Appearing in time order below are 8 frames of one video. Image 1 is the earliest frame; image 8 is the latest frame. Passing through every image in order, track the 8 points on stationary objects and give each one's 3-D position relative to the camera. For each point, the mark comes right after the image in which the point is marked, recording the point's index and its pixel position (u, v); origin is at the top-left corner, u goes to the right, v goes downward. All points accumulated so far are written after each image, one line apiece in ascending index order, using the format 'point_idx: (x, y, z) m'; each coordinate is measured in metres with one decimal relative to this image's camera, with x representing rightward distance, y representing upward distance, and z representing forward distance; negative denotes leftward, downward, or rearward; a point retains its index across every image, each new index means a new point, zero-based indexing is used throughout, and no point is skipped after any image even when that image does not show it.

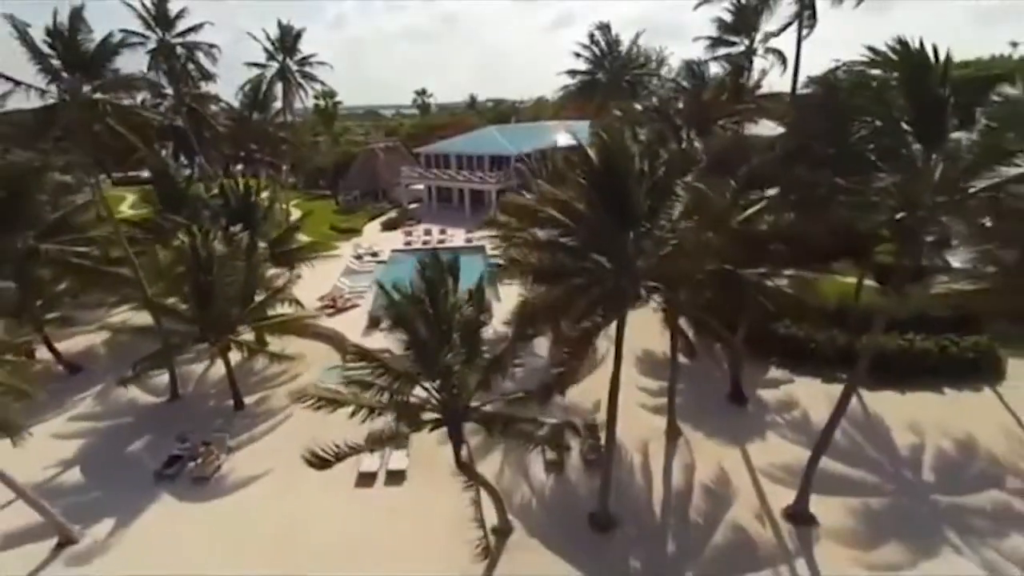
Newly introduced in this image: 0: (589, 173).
0: (+1.4, +2.4, +14.0) m
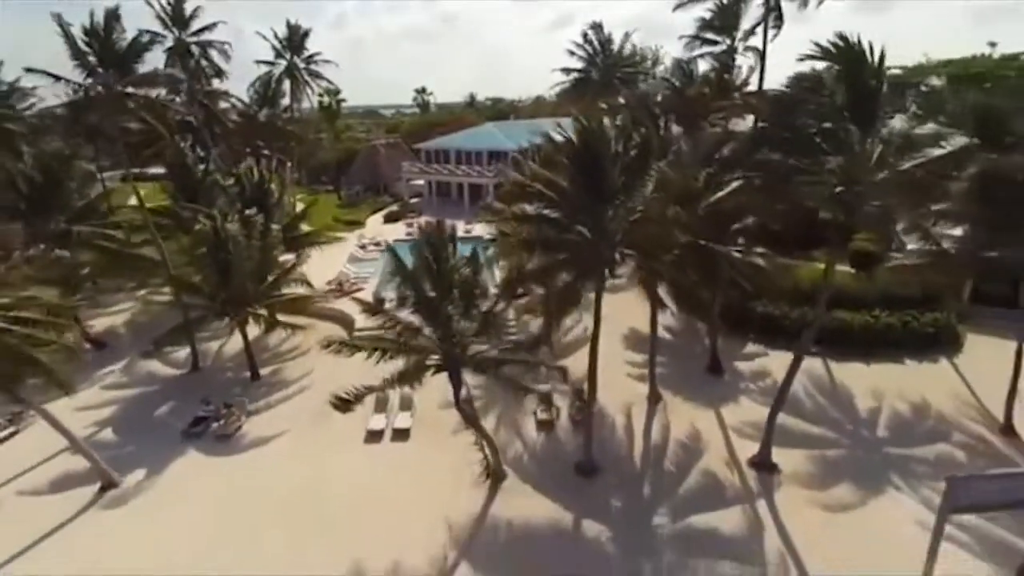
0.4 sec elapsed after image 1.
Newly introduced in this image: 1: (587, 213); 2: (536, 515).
0: (+1.3, +3.2, +16.1) m
1: (+1.7, +1.9, +16.2) m
2: (+0.6, -5.8, +17.2) m
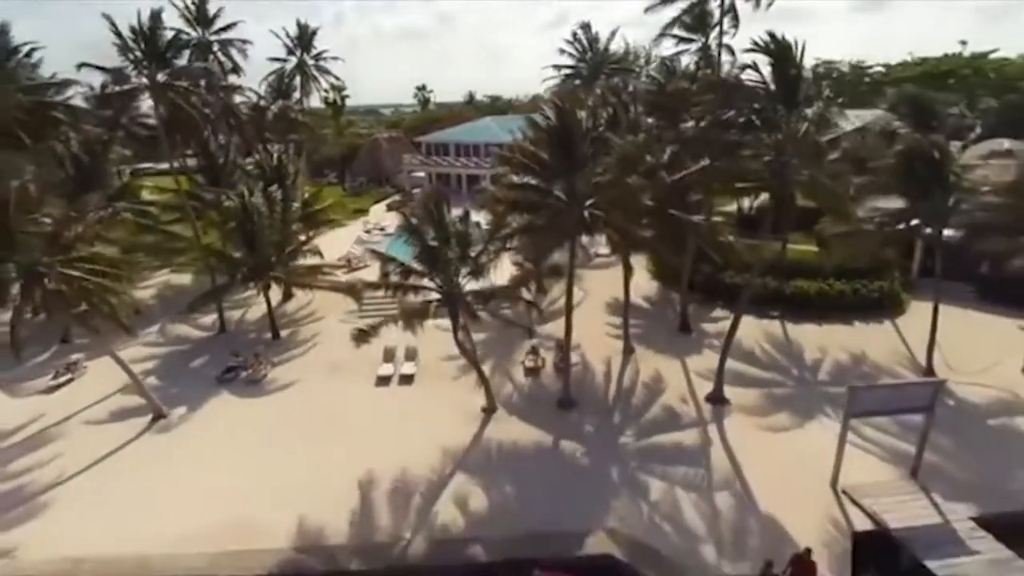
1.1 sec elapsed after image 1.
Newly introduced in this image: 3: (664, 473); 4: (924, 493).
0: (+1.0, +4.5, +19.4) m
1: (+1.4, +3.2, +19.5) m
2: (+0.3, -4.5, +20.5) m
3: (+4.3, -5.0, +18.6) m
4: (+10.4, -5.2, +17.0) m
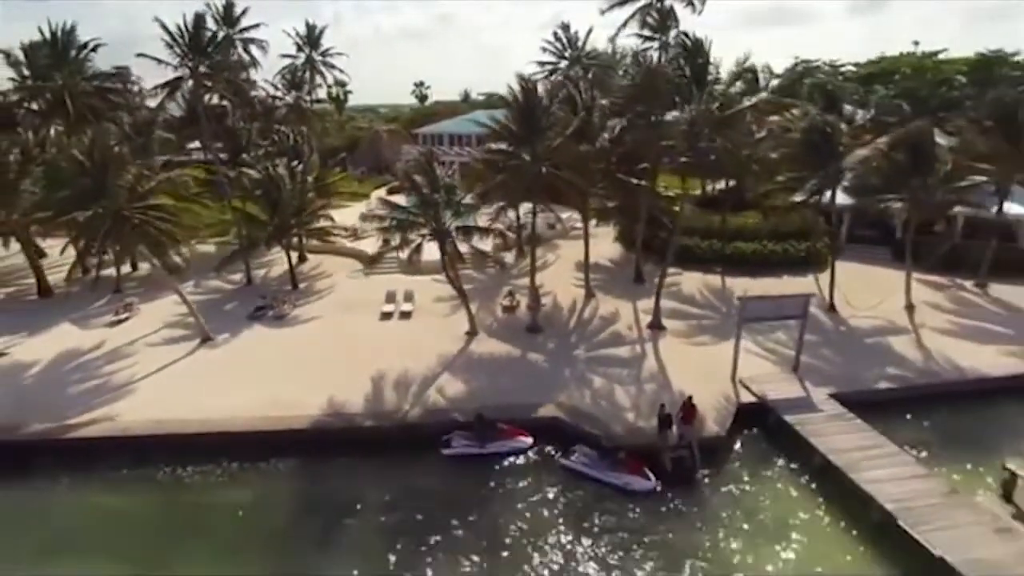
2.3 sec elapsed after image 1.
0: (+0.1, +6.6, +24.9) m
1: (+0.5, +5.4, +25.0) m
2: (-0.6, -2.3, +26.0) m
3: (+3.4, -2.9, +24.1) m
4: (+9.5, -3.0, +22.6) m
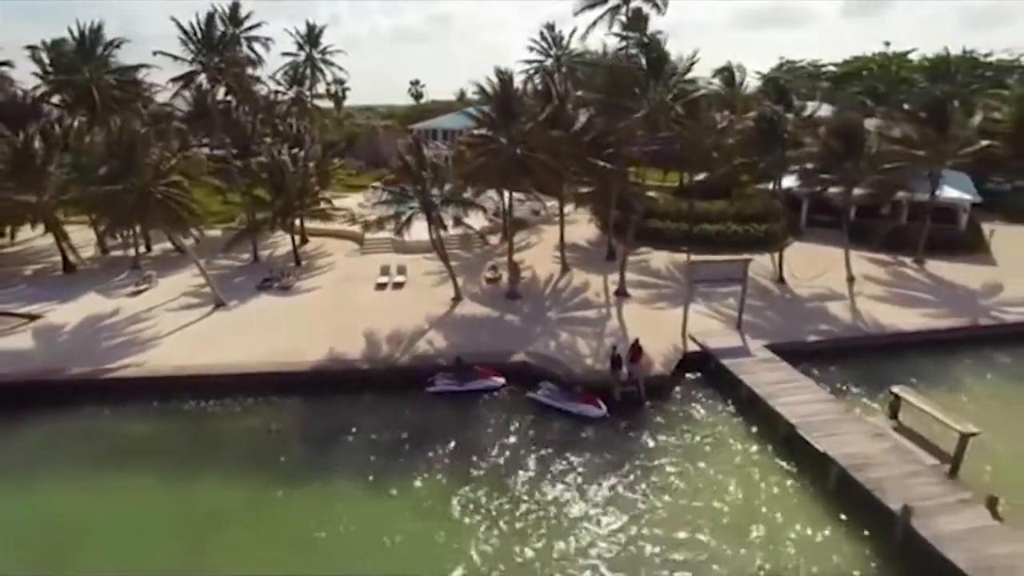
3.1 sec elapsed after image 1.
0: (-0.8, +8.0, +28.2) m
1: (-0.4, +6.7, +28.4) m
2: (-1.5, -1.0, +29.4) m
3: (+2.5, -1.6, +27.4) m
4: (+8.6, -1.7, +25.9) m
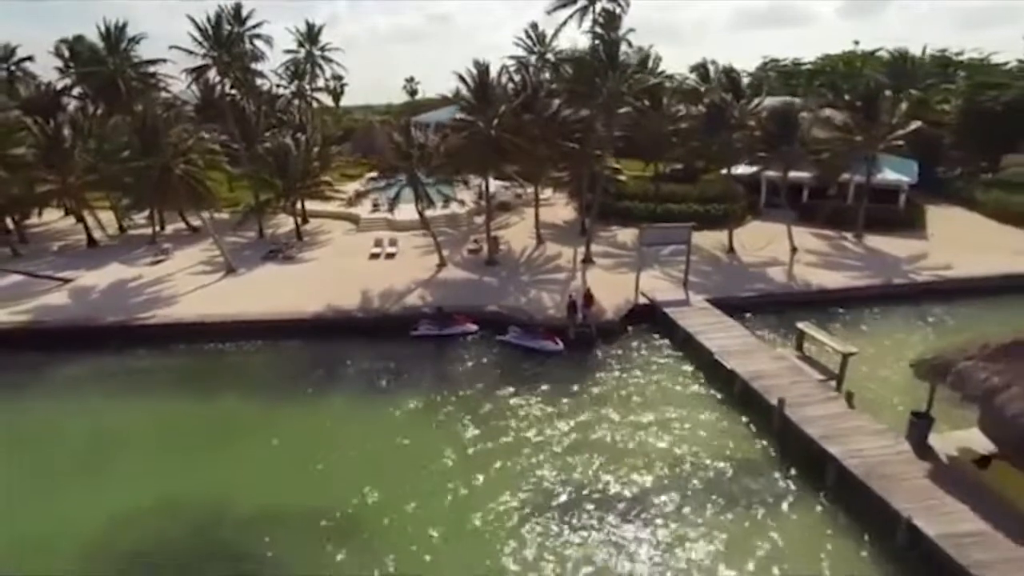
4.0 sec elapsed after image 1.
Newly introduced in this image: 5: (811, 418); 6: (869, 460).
0: (-1.9, +9.6, +32.2) m
1: (-1.5, +8.3, +32.3) m
2: (-2.6, +0.6, +33.3) m
3: (+1.4, +0.1, +31.4) m
4: (+7.5, -0.1, +29.9) m
5: (+8.1, -3.5, +18.0) m
6: (+8.5, -4.1, +15.9) m
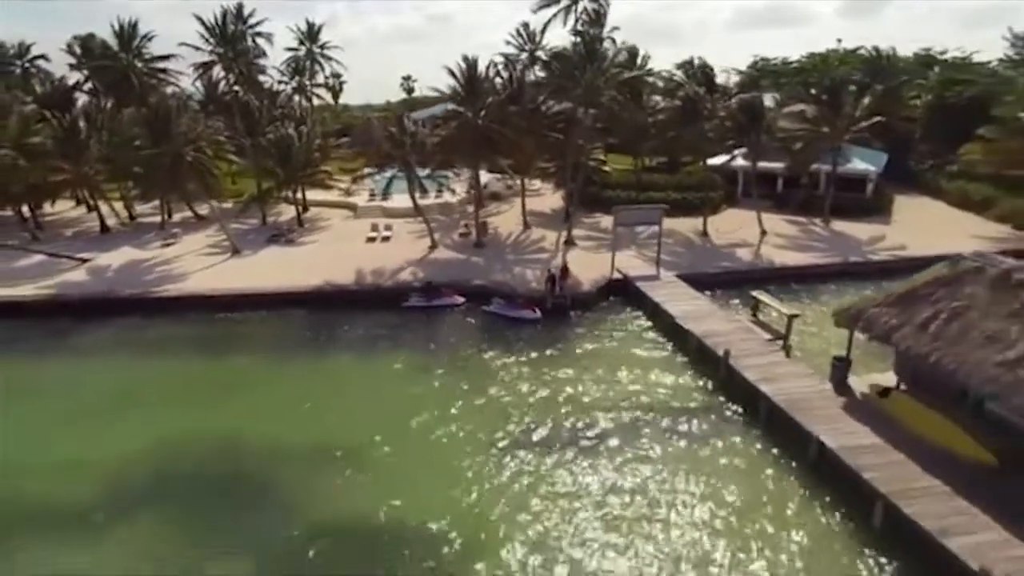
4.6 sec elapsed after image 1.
0: (-2.6, +10.7, +34.7) m
1: (-2.2, +9.4, +34.8) m
2: (-3.3, +1.7, +35.8) m
3: (+0.7, +1.2, +33.9) m
4: (+6.8, +1.0, +32.4) m
5: (+7.4, -2.4, +20.6) m
6: (+7.8, -3.0, +18.4) m
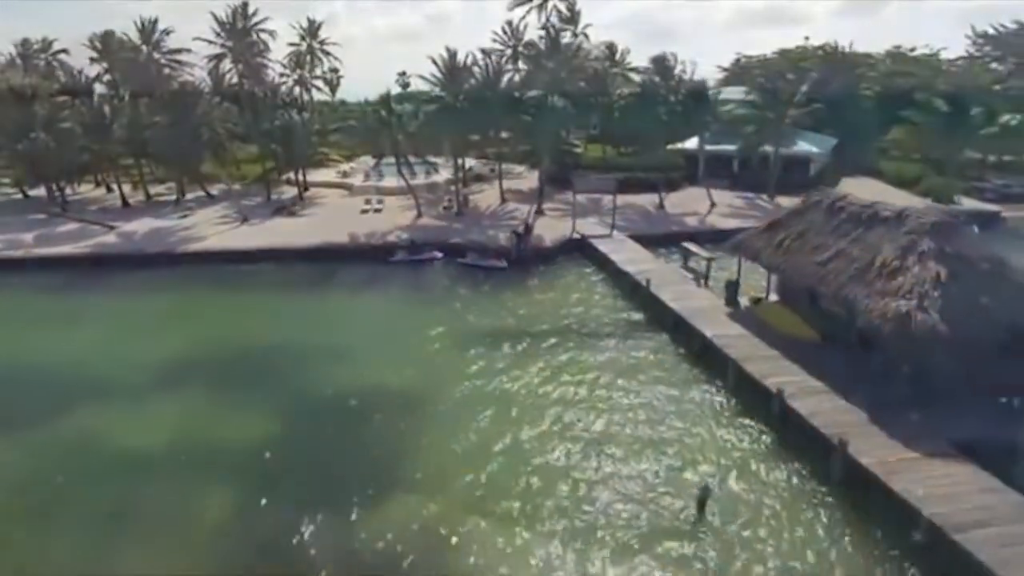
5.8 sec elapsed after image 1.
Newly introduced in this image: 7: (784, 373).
0: (-4.1, +12.9, +39.7) m
1: (-3.7, +11.6, +39.8) m
2: (-4.7, +3.9, +40.8) m
3: (-0.8, +3.4, +38.9) m
4: (+5.4, +3.2, +37.5) m
5: (+6.0, -0.2, +25.6) m
6: (+6.4, -0.8, +23.5) m
7: (+7.3, -2.3, +18.1) m
